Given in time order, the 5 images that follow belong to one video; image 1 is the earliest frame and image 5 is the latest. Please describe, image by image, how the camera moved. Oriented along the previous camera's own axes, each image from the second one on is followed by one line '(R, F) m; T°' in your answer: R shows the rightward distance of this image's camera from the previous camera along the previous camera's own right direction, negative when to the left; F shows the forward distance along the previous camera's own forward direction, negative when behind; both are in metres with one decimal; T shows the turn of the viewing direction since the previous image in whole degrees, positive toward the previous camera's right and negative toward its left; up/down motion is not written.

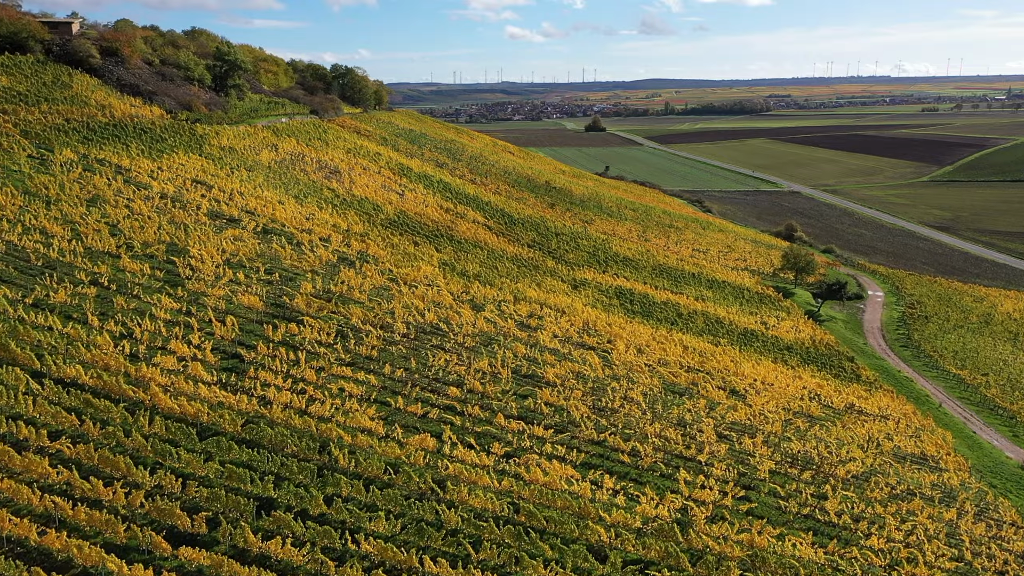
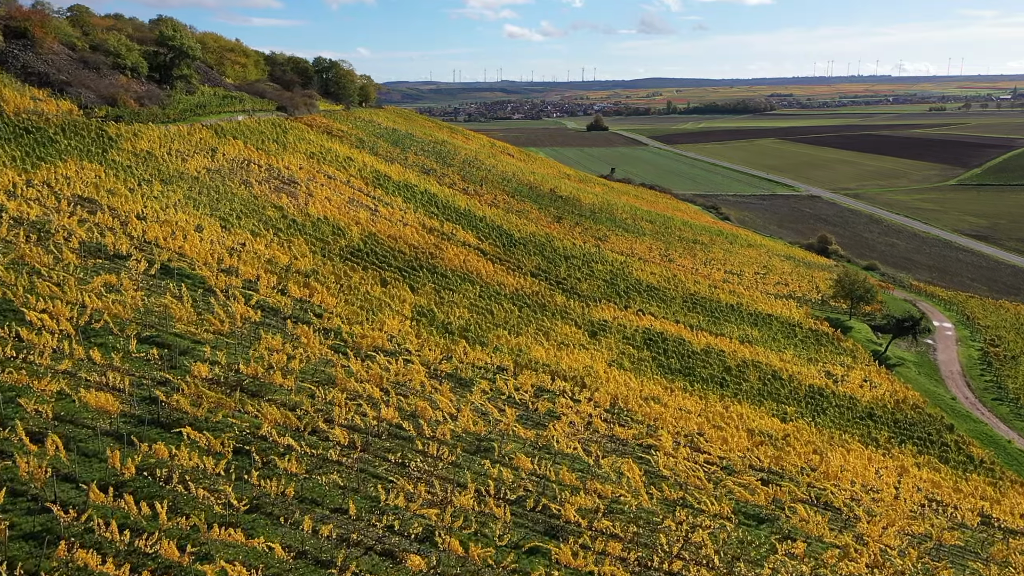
(0.0, +9.1) m; 0°
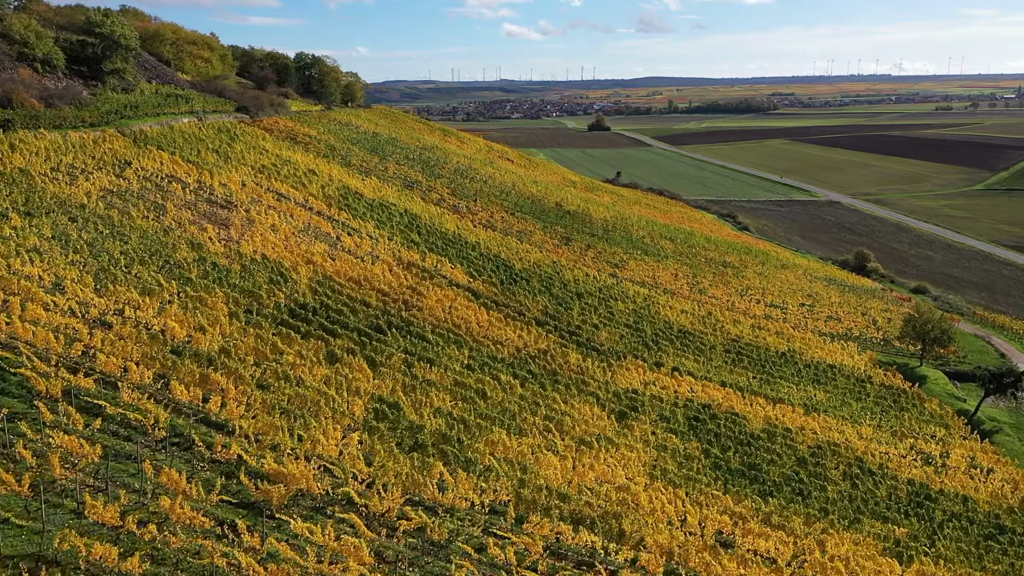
(0.0, +8.1) m; 0°
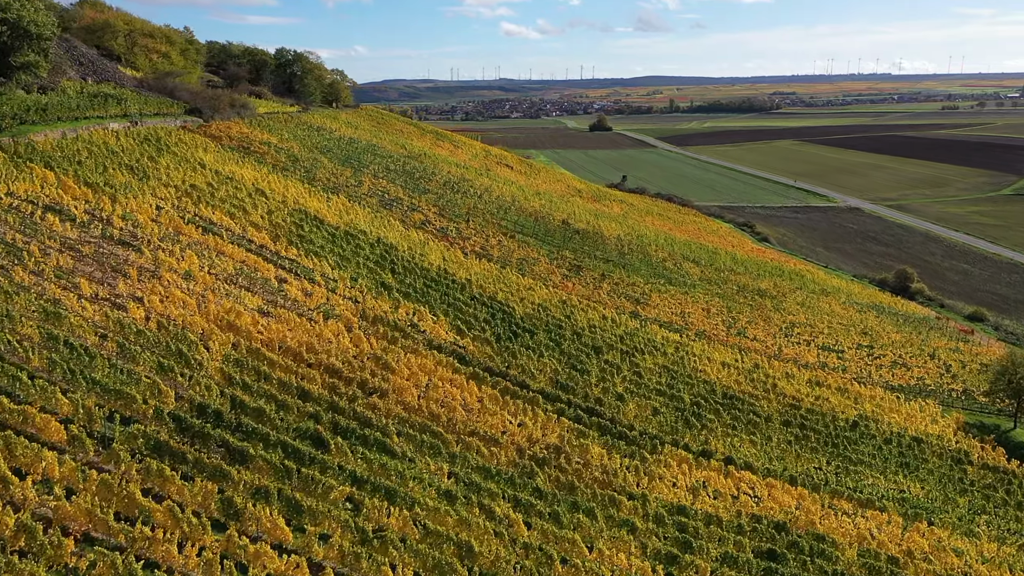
(0.0, +7.2) m; 0°
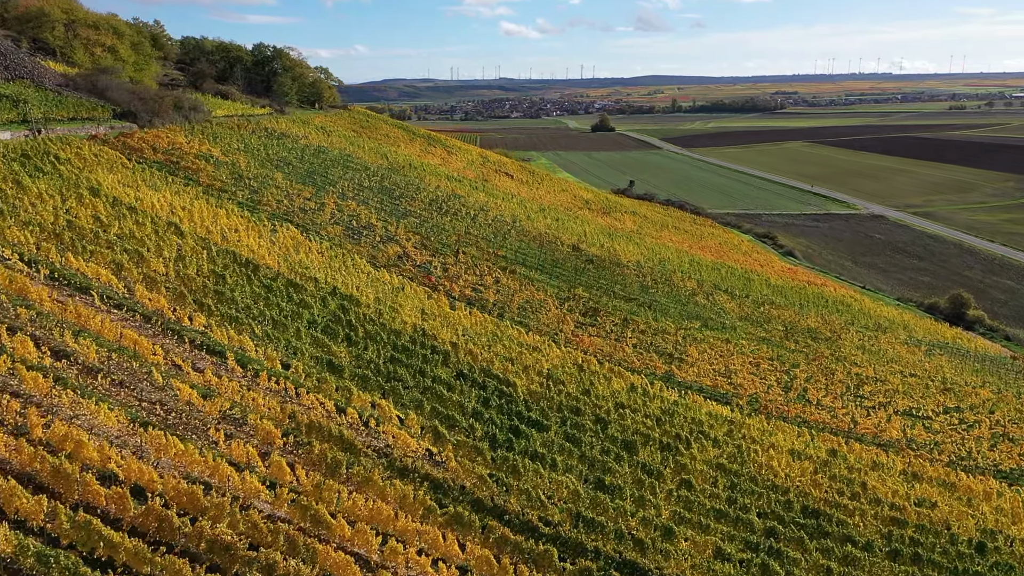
(0.0, +7.2) m; 0°
